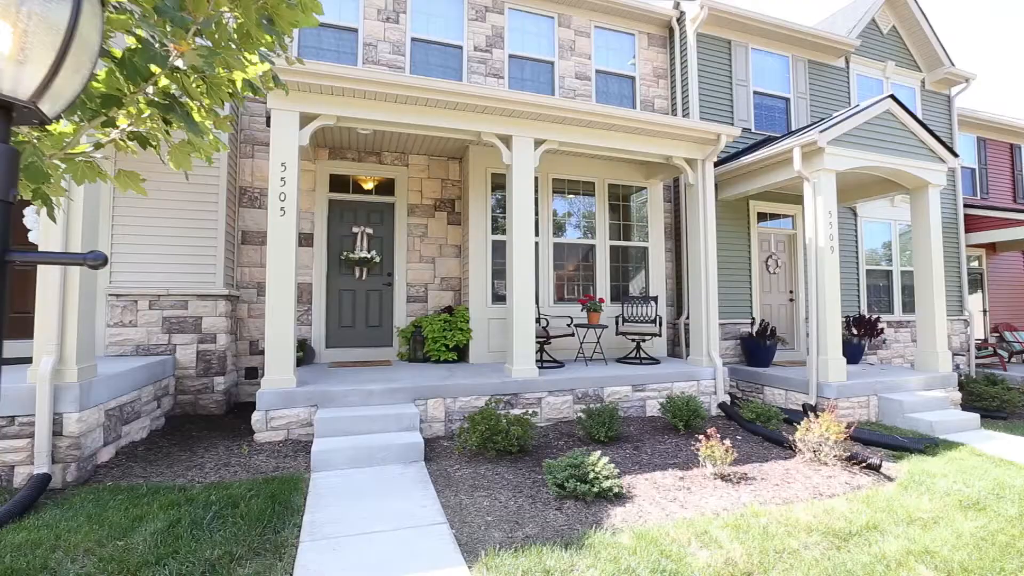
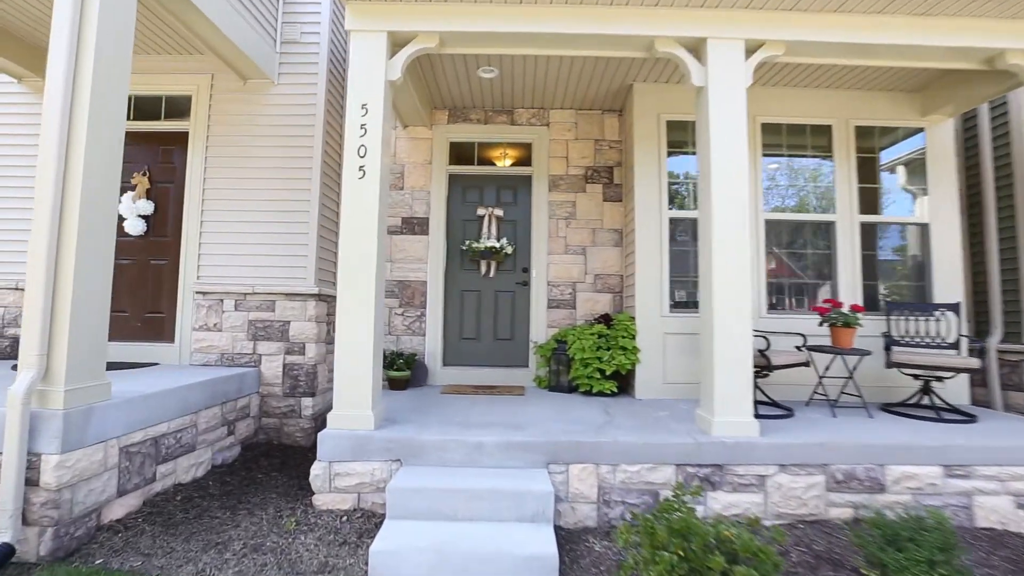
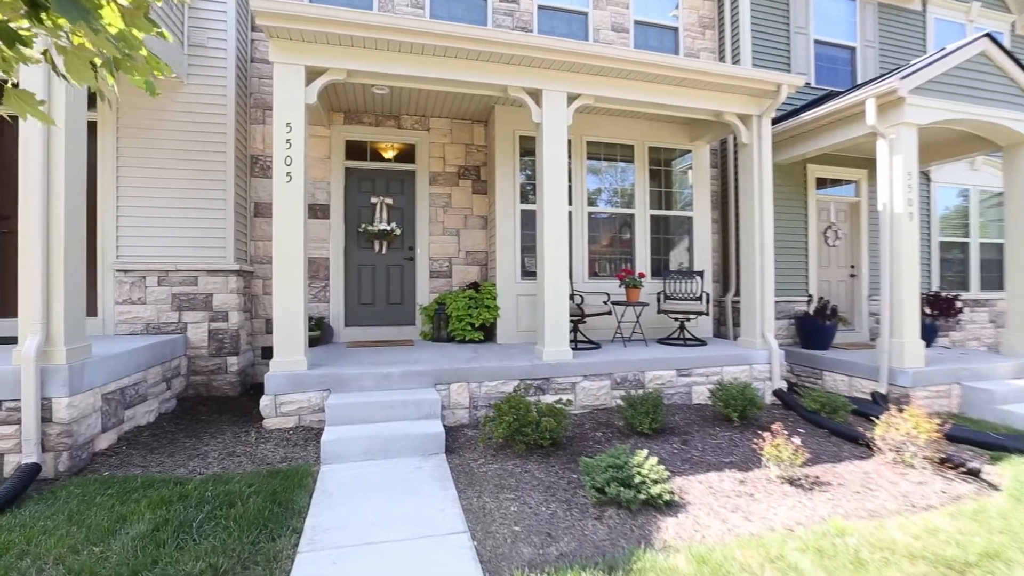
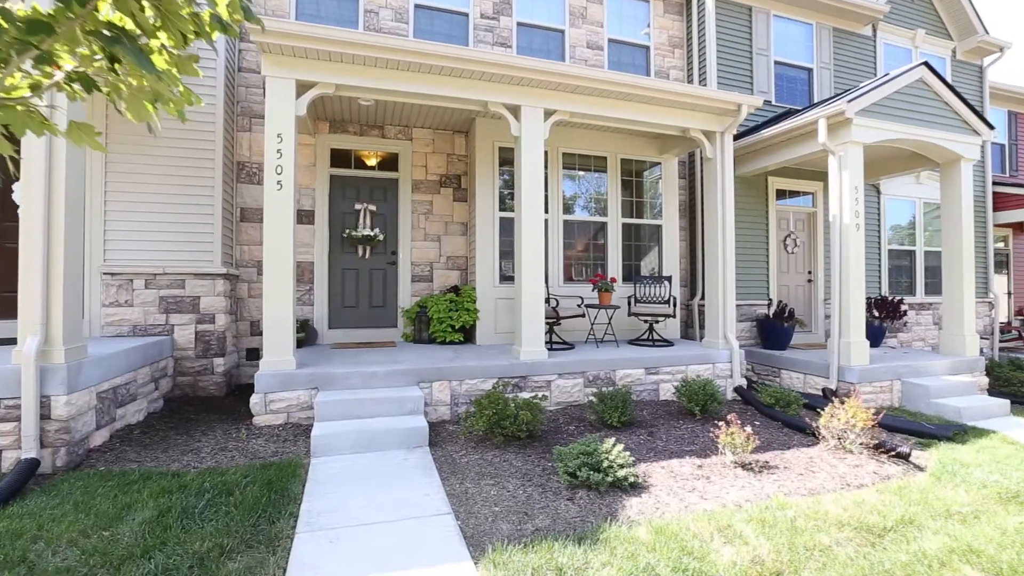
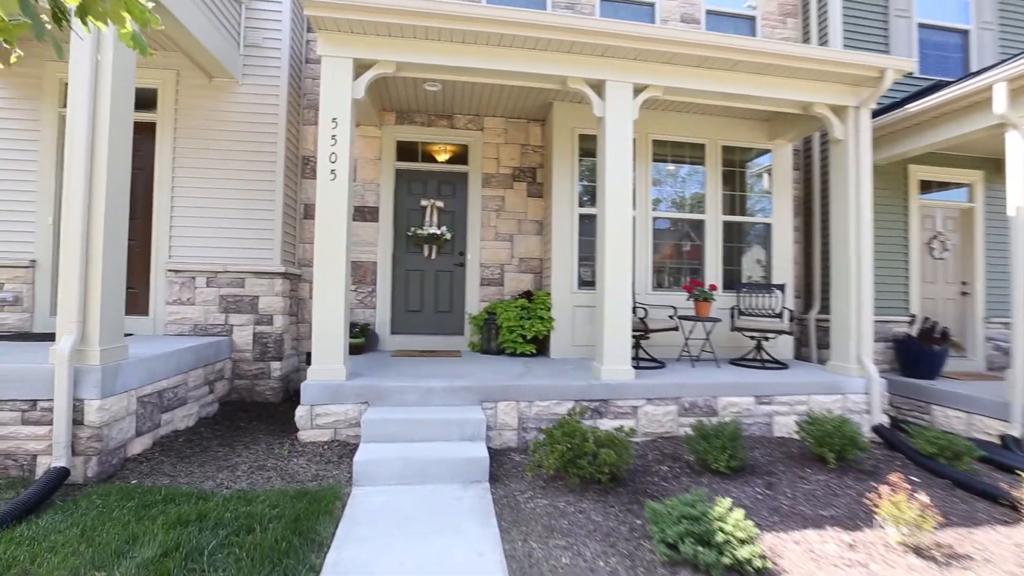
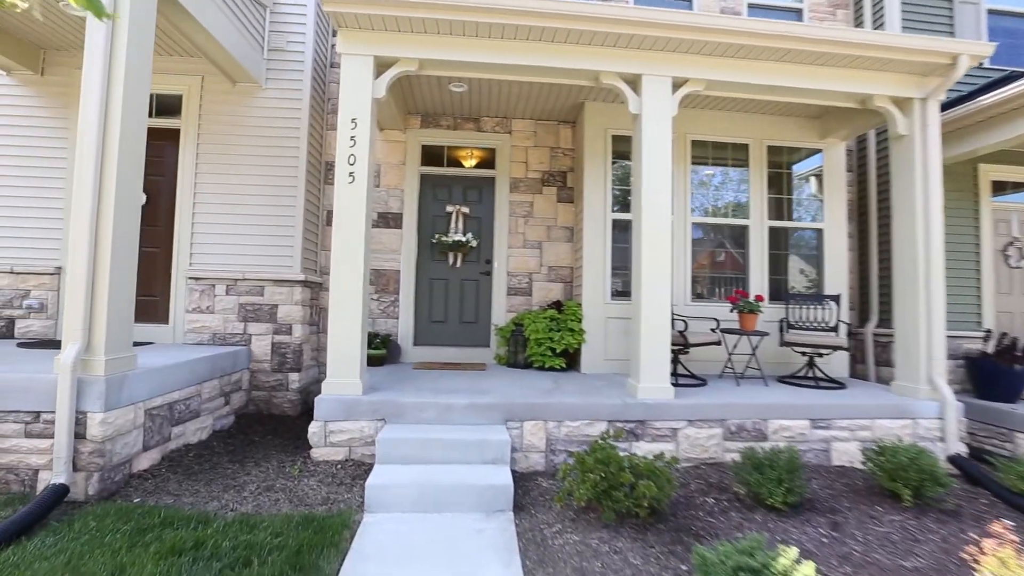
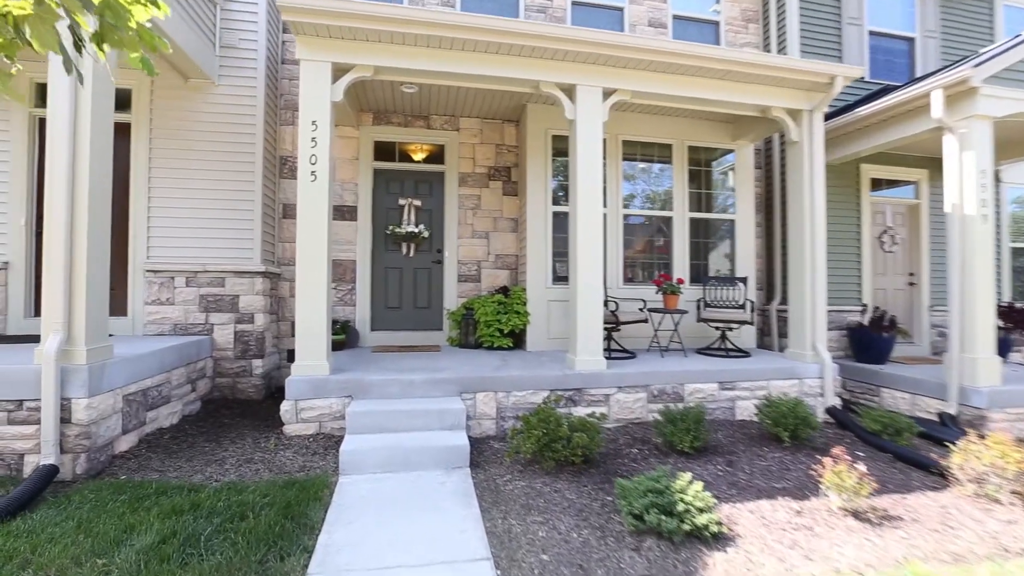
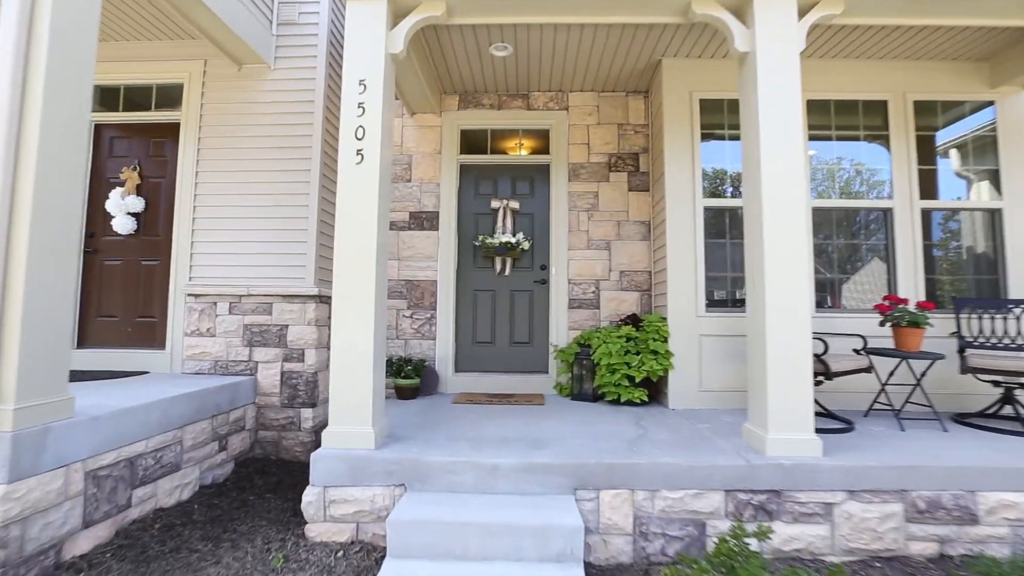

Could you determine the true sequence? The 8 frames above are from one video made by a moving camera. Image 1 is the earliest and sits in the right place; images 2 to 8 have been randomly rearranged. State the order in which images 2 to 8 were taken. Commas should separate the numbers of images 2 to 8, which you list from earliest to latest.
4, 3, 7, 5, 6, 2, 8
